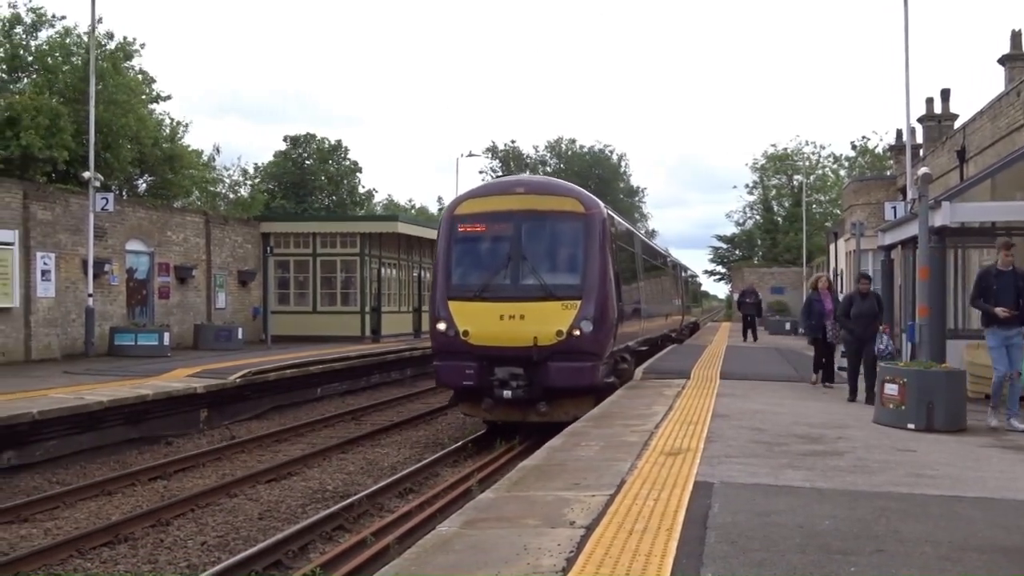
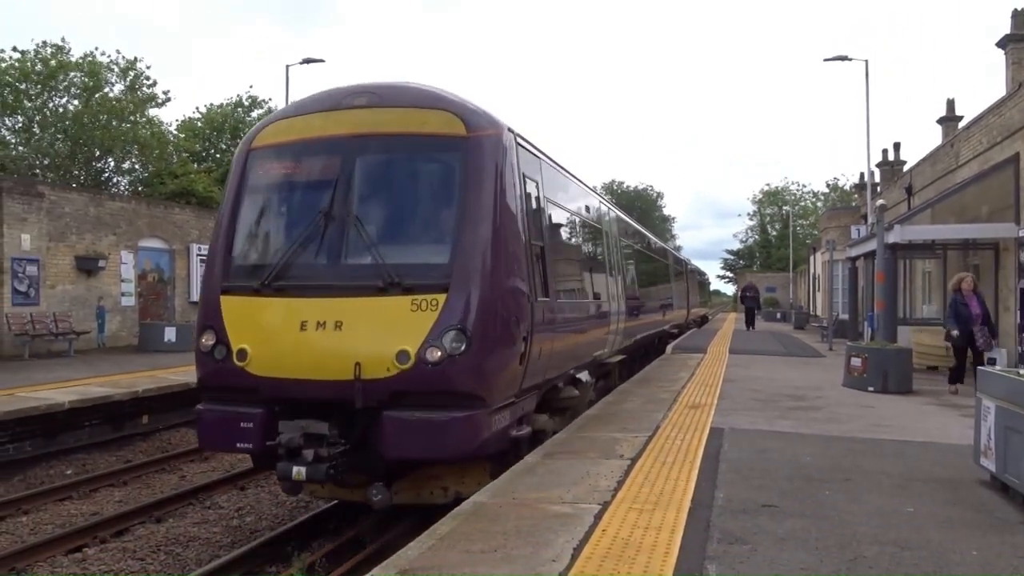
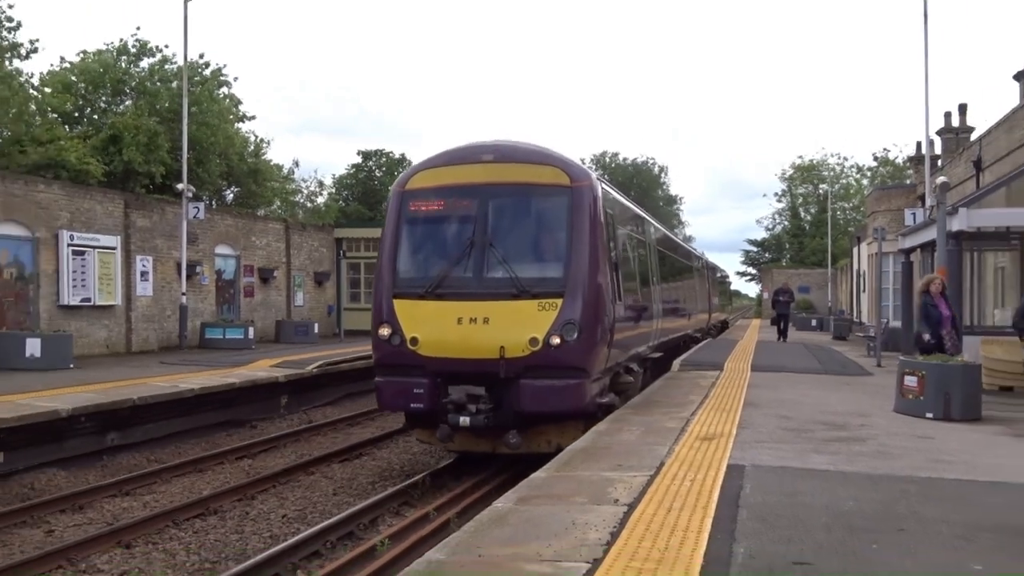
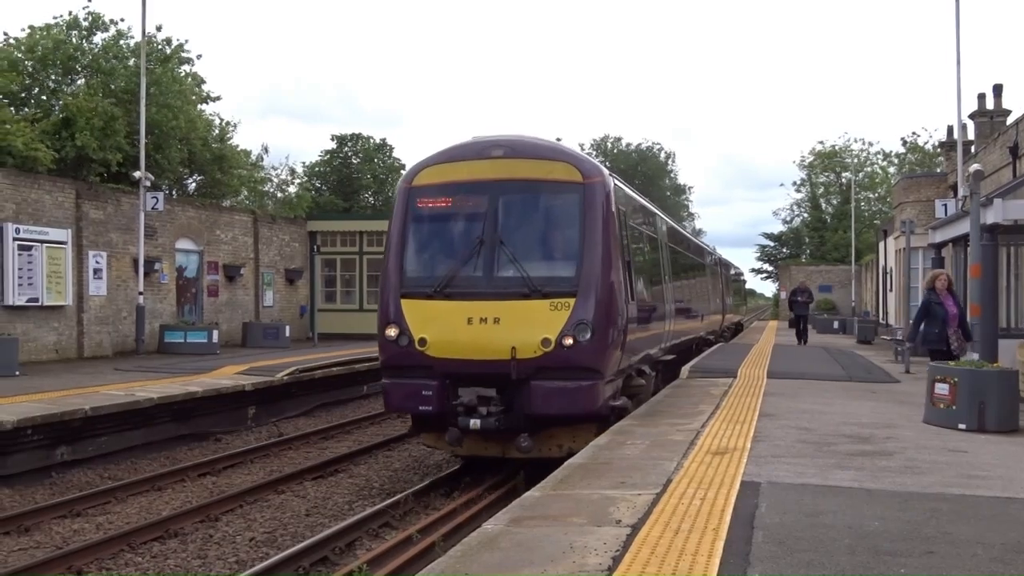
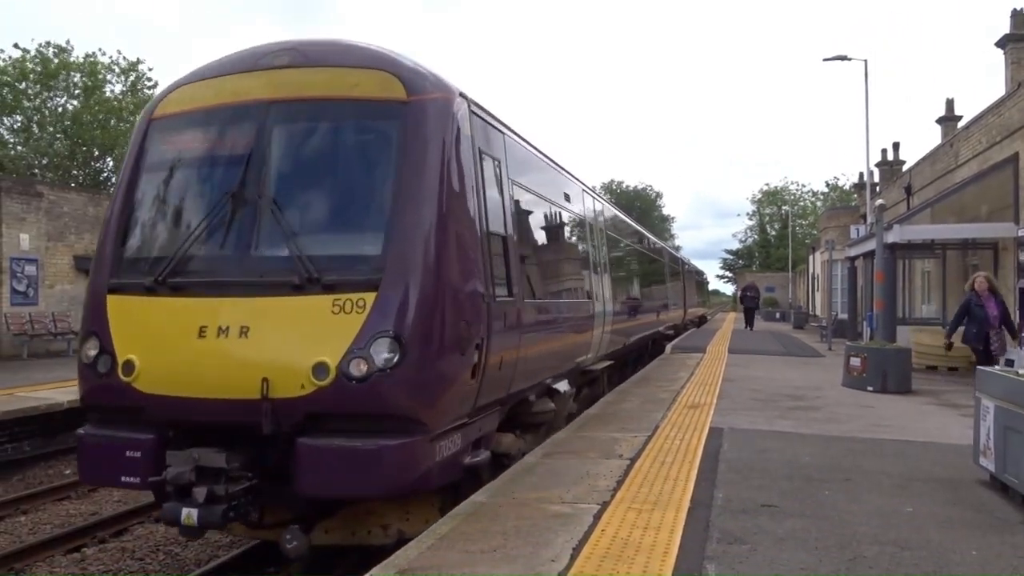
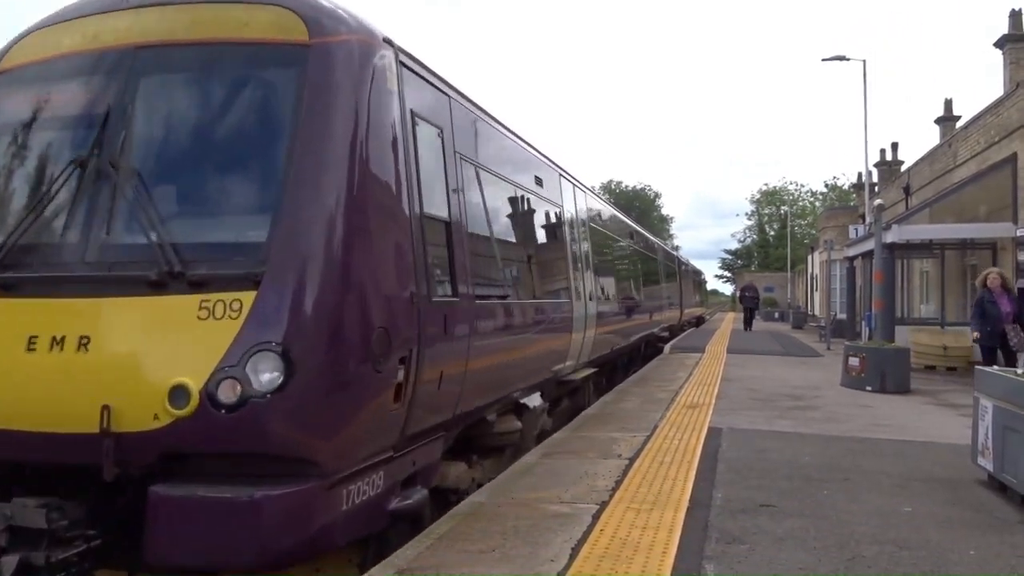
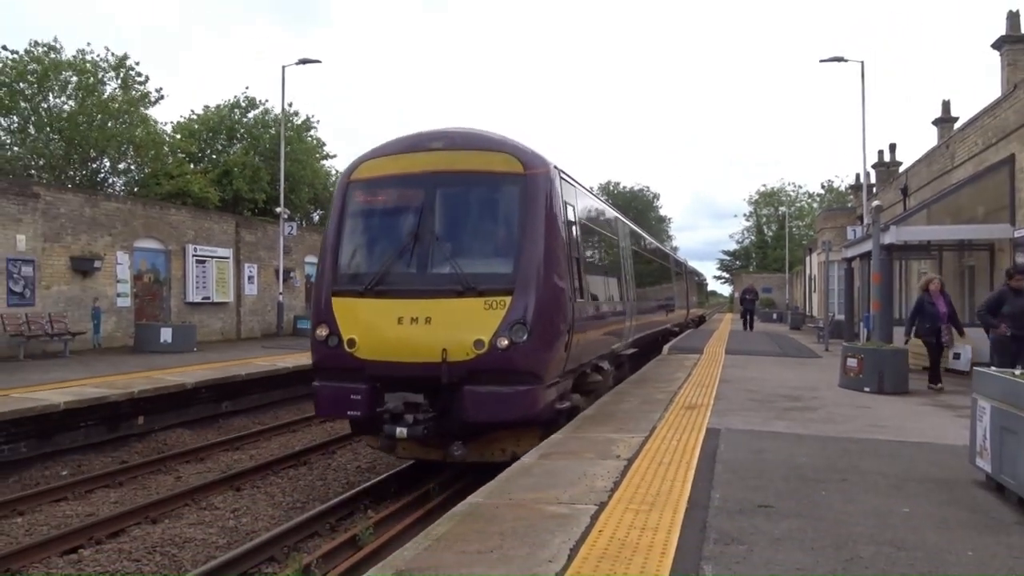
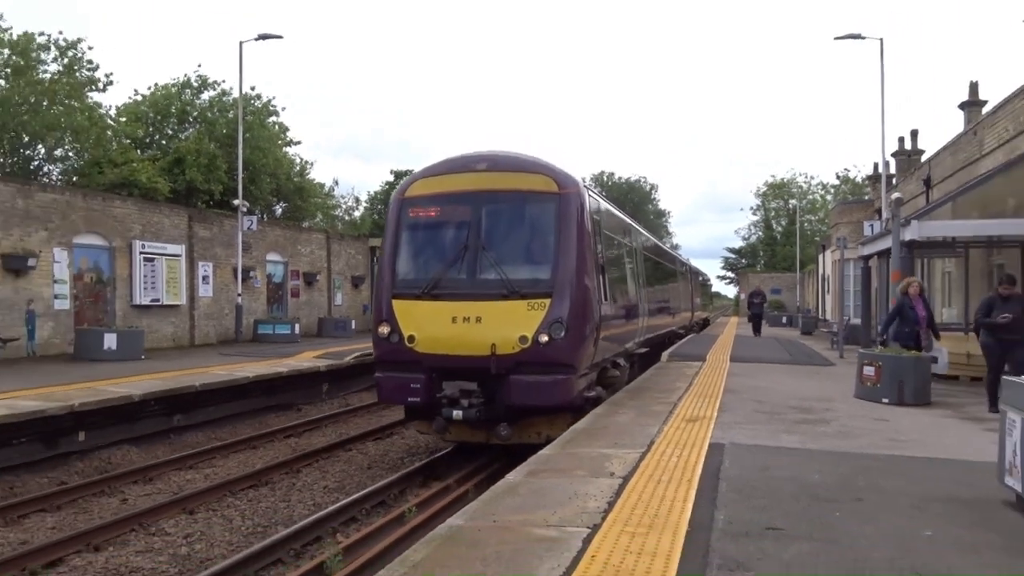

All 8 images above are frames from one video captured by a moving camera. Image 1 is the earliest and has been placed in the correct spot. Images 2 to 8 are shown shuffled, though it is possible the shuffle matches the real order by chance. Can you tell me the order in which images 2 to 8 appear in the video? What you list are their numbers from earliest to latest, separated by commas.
4, 3, 8, 7, 2, 5, 6
